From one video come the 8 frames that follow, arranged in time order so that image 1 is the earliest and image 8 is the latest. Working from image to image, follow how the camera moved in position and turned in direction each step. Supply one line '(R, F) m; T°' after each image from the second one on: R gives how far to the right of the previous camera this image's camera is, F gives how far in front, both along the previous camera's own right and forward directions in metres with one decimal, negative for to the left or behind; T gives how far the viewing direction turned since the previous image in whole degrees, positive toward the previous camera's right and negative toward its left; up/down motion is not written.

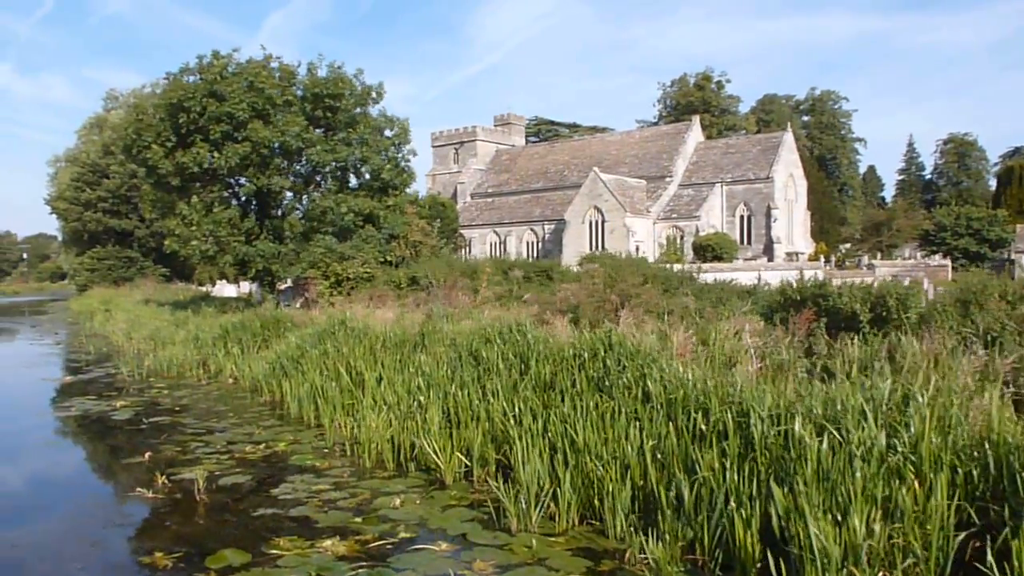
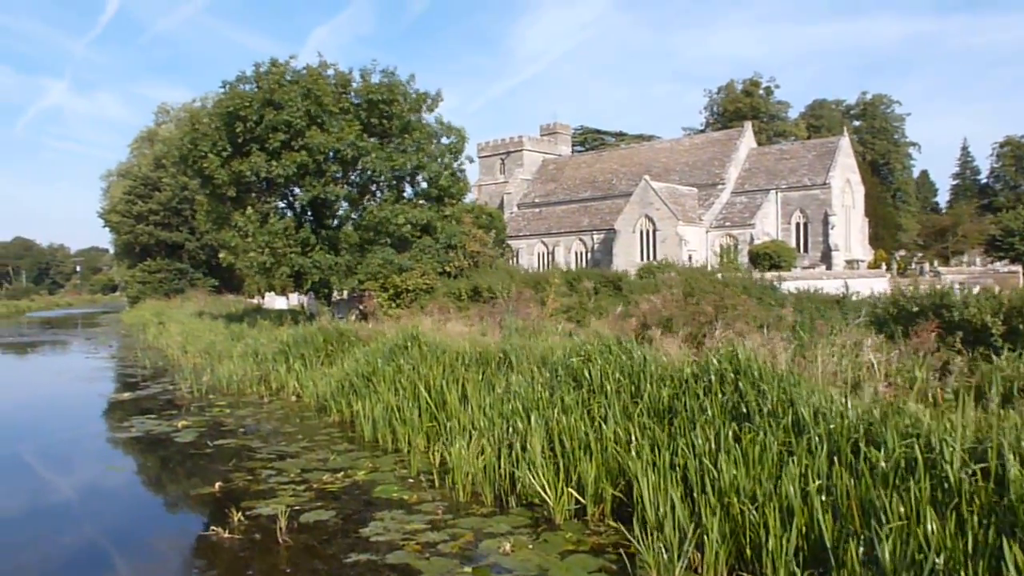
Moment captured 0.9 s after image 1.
(-0.6, +0.9) m; -3°
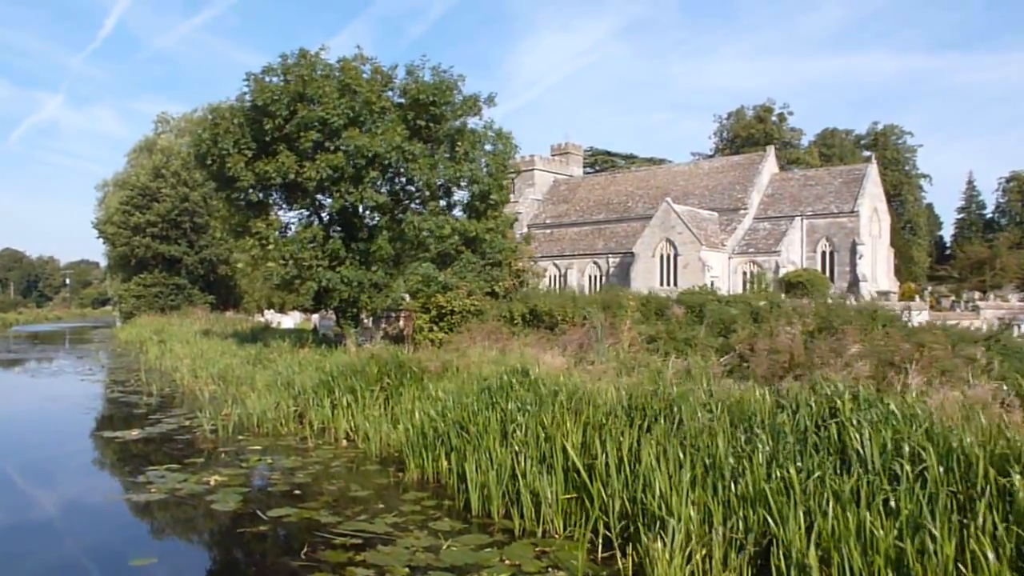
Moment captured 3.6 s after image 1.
(-1.6, +2.8) m; +1°
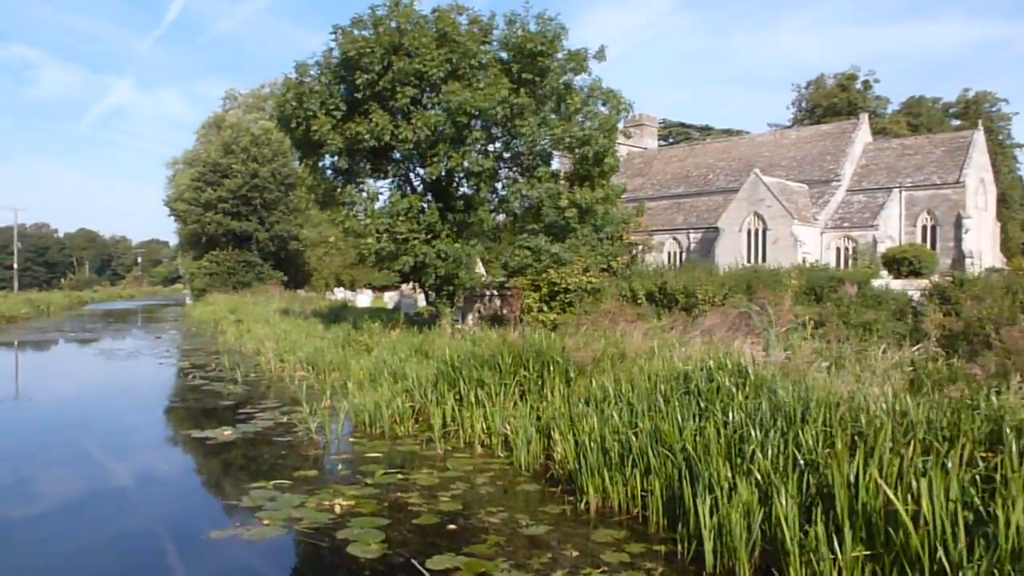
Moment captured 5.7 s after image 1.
(-1.3, +2.3) m; -4°
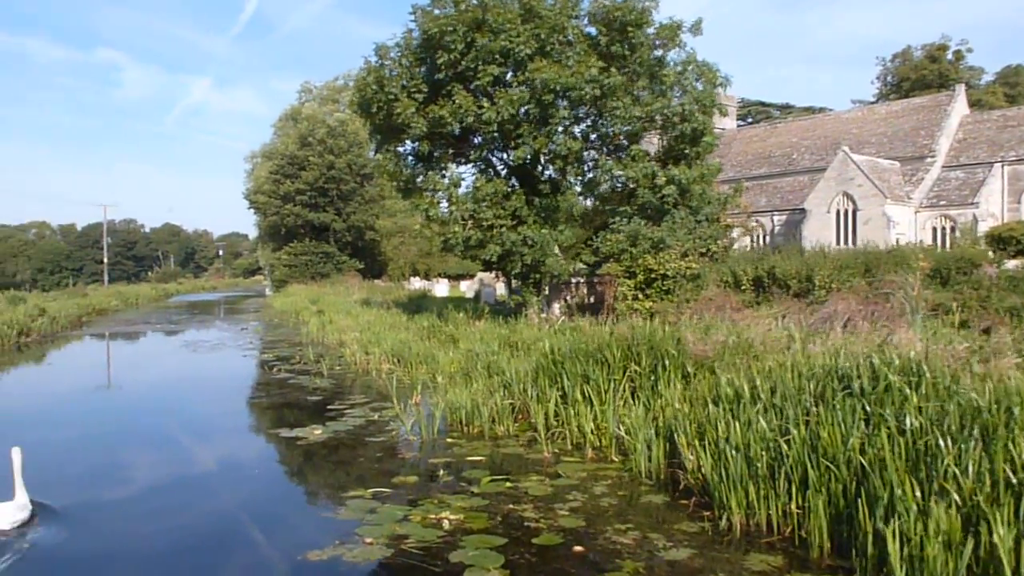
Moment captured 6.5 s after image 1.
(-0.4, +0.9) m; -5°
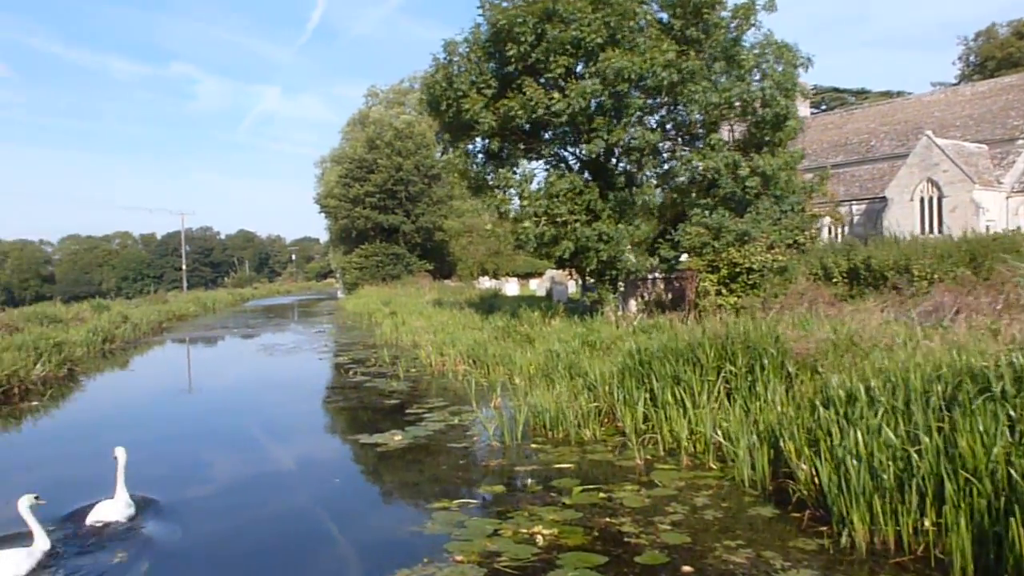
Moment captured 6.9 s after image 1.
(-0.2, +0.4) m; -4°
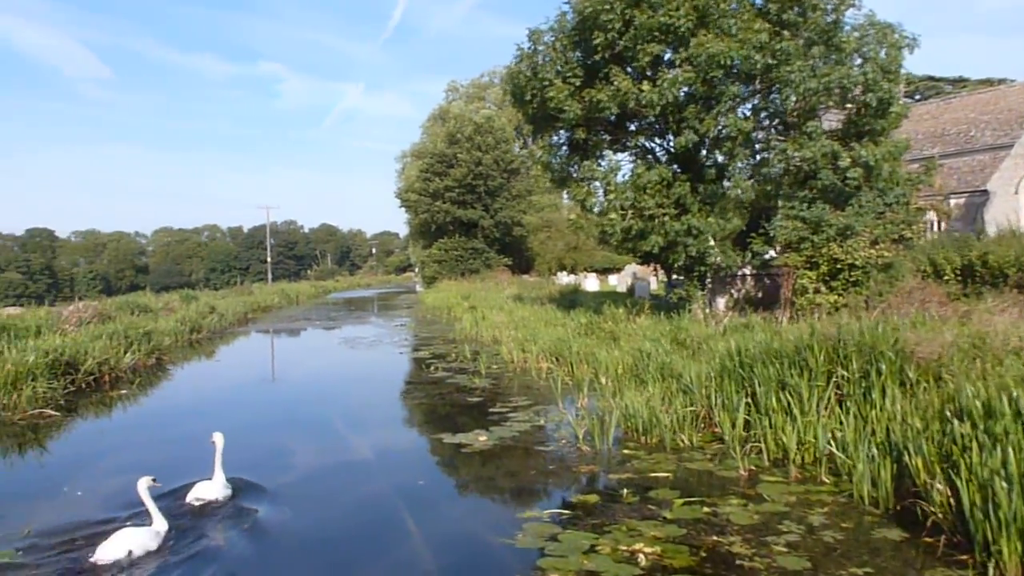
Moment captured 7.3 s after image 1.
(-0.2, +0.5) m; -5°
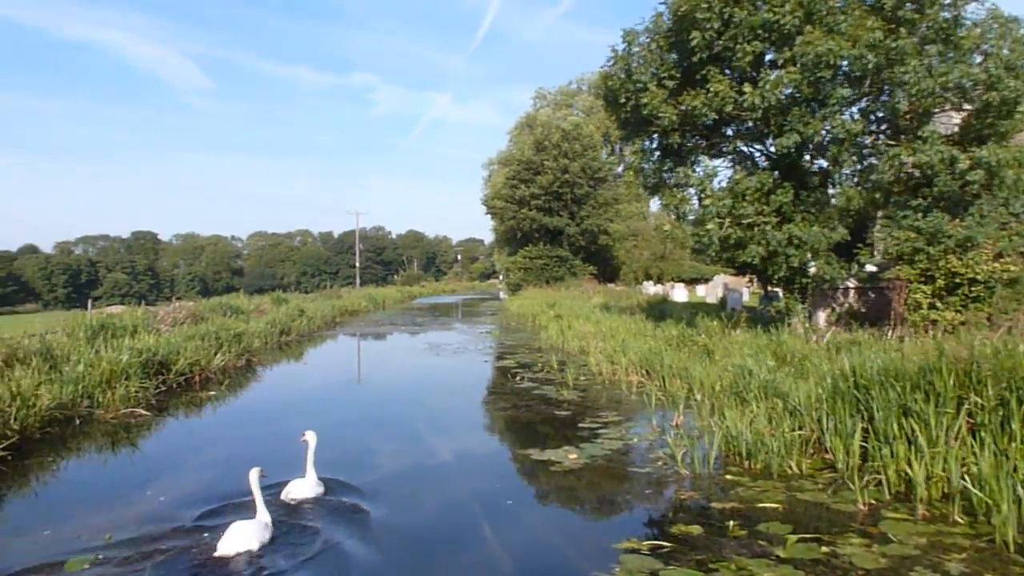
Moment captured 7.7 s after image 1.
(-0.1, +0.5) m; -6°
